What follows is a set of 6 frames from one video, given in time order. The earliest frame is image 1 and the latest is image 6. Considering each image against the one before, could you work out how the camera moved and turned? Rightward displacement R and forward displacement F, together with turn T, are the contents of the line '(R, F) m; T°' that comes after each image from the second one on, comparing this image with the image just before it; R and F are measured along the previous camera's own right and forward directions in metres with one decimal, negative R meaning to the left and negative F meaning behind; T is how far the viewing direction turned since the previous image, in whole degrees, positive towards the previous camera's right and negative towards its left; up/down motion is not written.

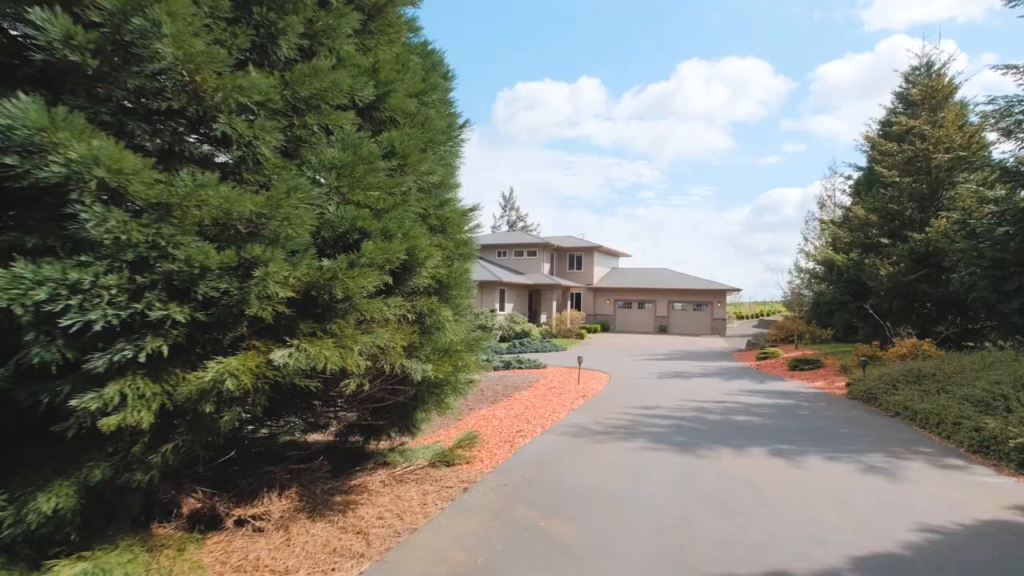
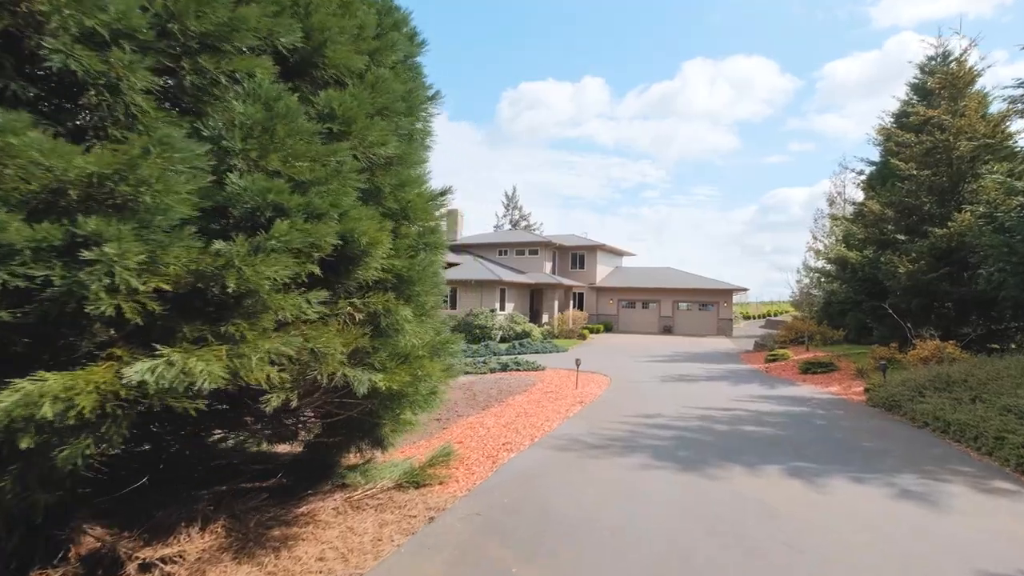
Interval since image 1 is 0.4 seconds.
(+0.3, +0.7) m; -1°
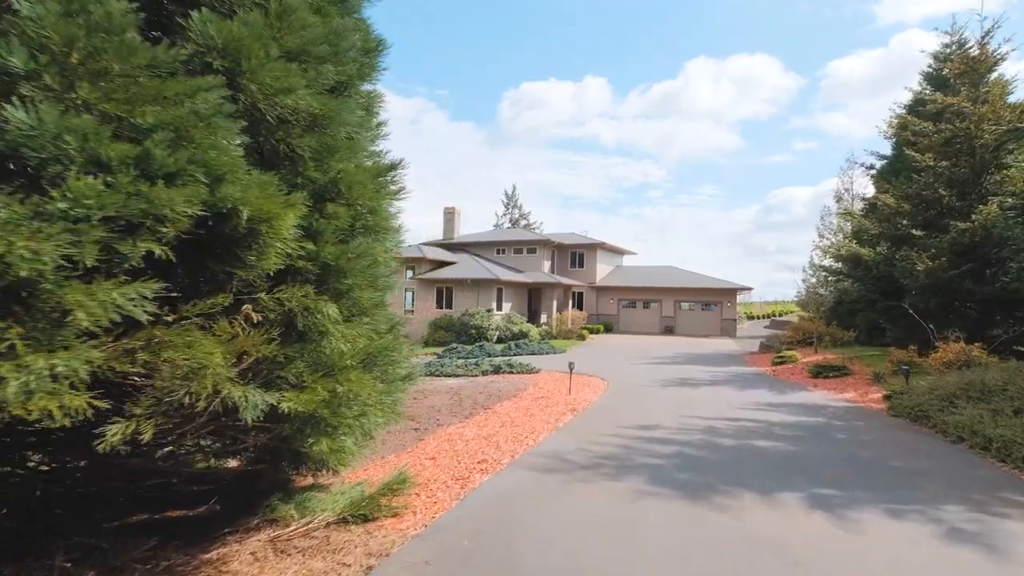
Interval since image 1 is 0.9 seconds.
(+0.3, +0.8) m; 0°
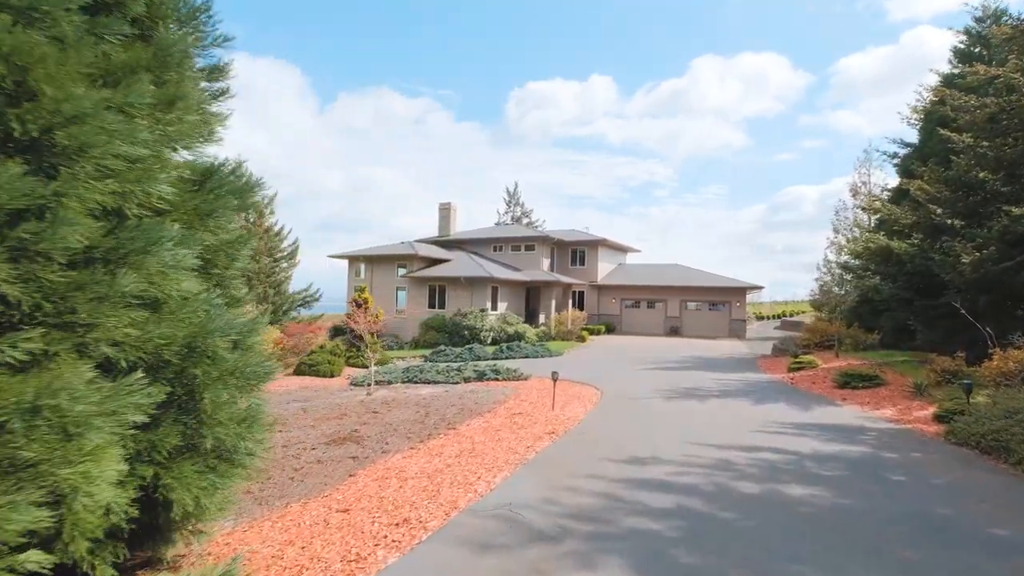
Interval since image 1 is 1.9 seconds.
(+0.6, +1.7) m; -1°
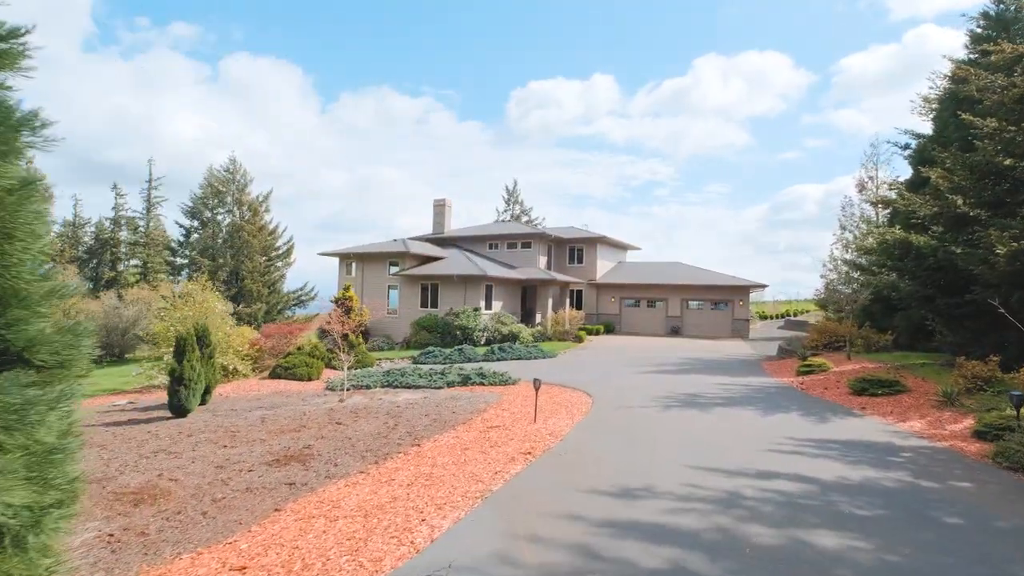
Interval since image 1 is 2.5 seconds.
(+0.4, +1.1) m; 0°
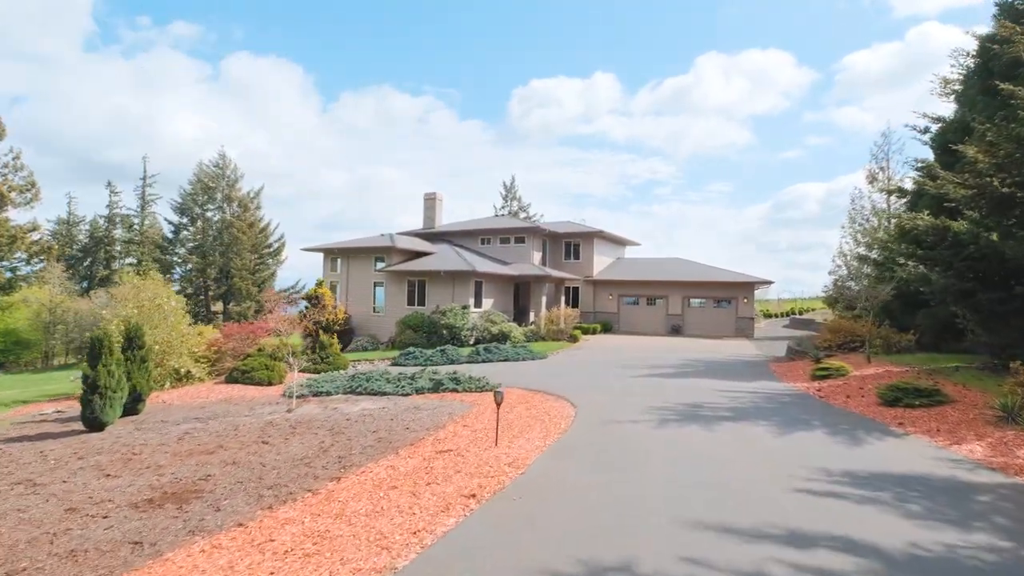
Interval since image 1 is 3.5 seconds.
(+0.6, +1.7) m; 0°
